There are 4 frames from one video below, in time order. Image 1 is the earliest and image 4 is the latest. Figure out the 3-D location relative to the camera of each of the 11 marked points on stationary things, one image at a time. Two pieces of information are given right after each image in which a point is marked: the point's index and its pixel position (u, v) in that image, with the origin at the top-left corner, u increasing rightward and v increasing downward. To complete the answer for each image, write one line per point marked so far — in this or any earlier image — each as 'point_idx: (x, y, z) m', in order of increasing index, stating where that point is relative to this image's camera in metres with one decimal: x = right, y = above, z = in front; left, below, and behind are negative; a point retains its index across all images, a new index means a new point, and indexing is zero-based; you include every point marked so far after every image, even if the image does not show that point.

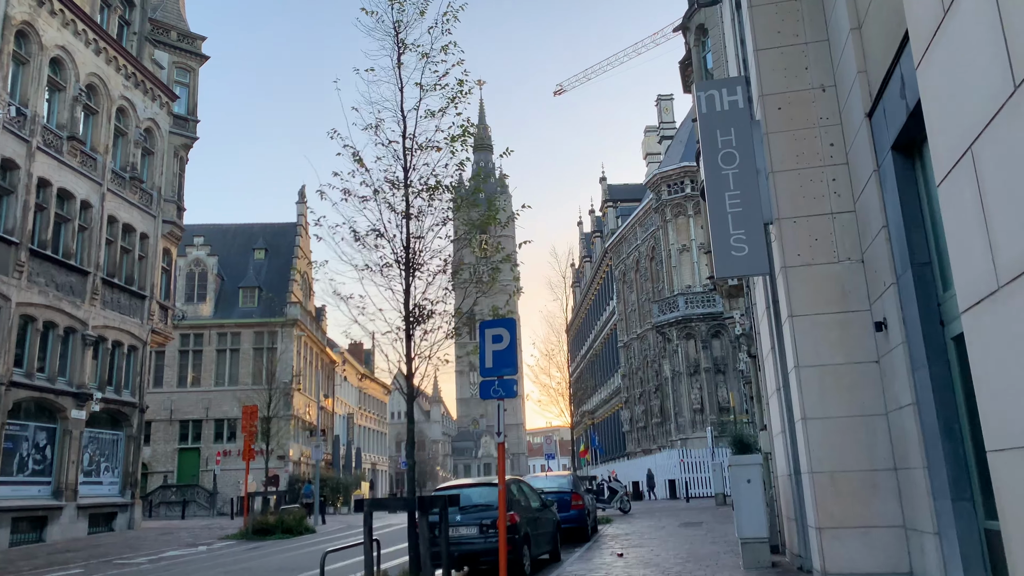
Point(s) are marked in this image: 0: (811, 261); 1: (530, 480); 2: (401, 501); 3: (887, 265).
0: (+2.9, +0.3, +7.9) m
1: (+0.3, -3.7, +15.6) m
2: (-1.1, -2.0, +7.6) m
3: (+3.2, +0.2, +6.8) m
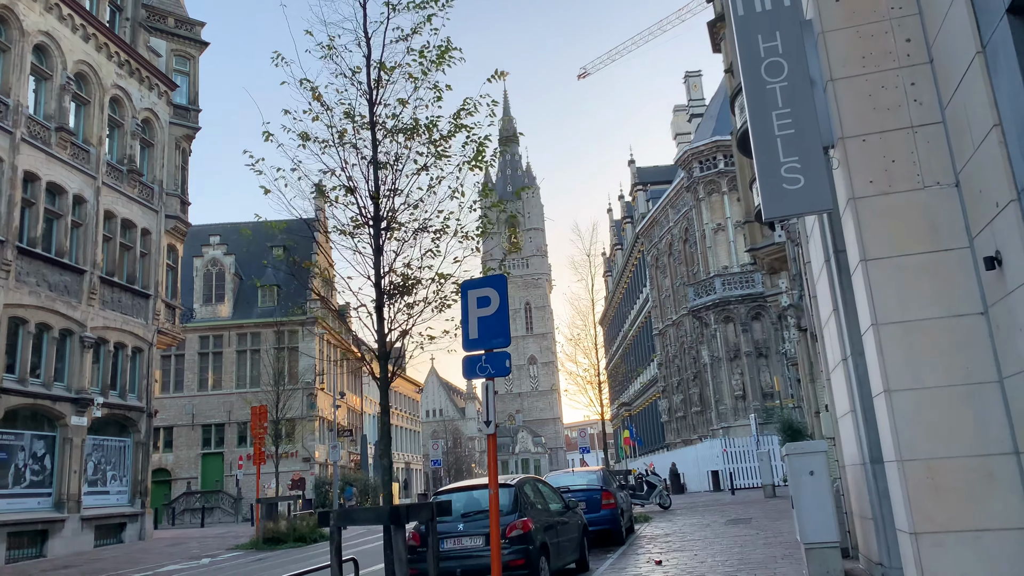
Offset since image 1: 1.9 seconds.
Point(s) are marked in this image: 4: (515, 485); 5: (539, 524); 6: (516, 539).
0: (+2.8, +0.7, +6.1) m
1: (+0.7, -3.3, +14.0) m
2: (-1.0, -1.7, +6.0) m
3: (+3.1, +0.7, +5.1) m
4: (0.0, -2.2, +9.0) m
5: (+0.3, -2.6, +8.8) m
6: (0.0, -2.6, +8.2) m
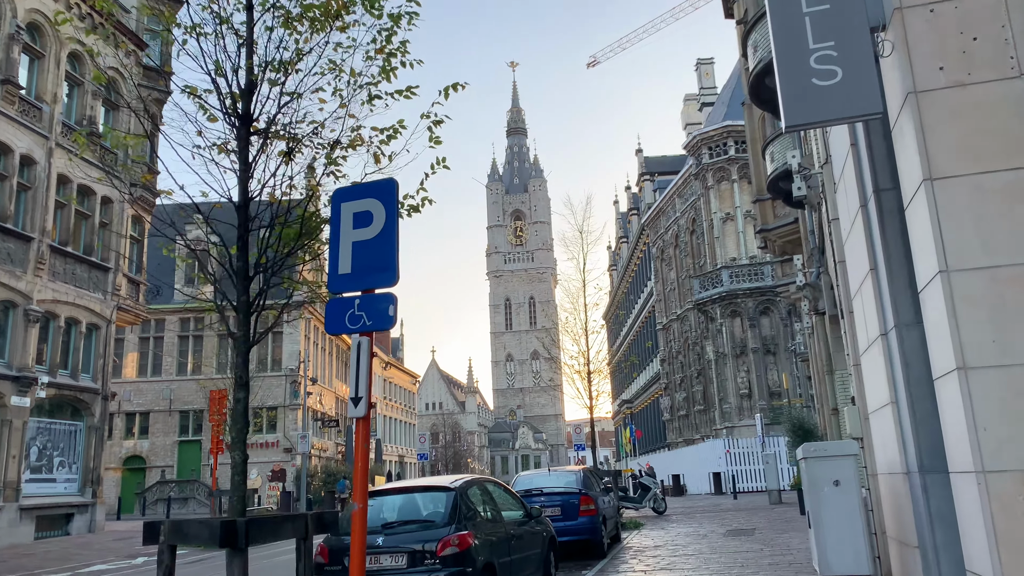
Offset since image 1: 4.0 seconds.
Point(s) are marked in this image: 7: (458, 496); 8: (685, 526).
0: (+2.4, +1.1, +4.2) m
1: (+0.2, -2.8, +12.1) m
2: (-1.6, -1.2, +4.2) m
3: (+2.6, +1.0, +3.2) m
4: (-0.5, -1.8, +7.2) m
5: (-0.2, -2.1, +6.9) m
6: (-0.5, -2.1, +6.4) m
7: (-0.5, -1.8, +7.1) m
8: (+3.2, -4.4, +15.1) m
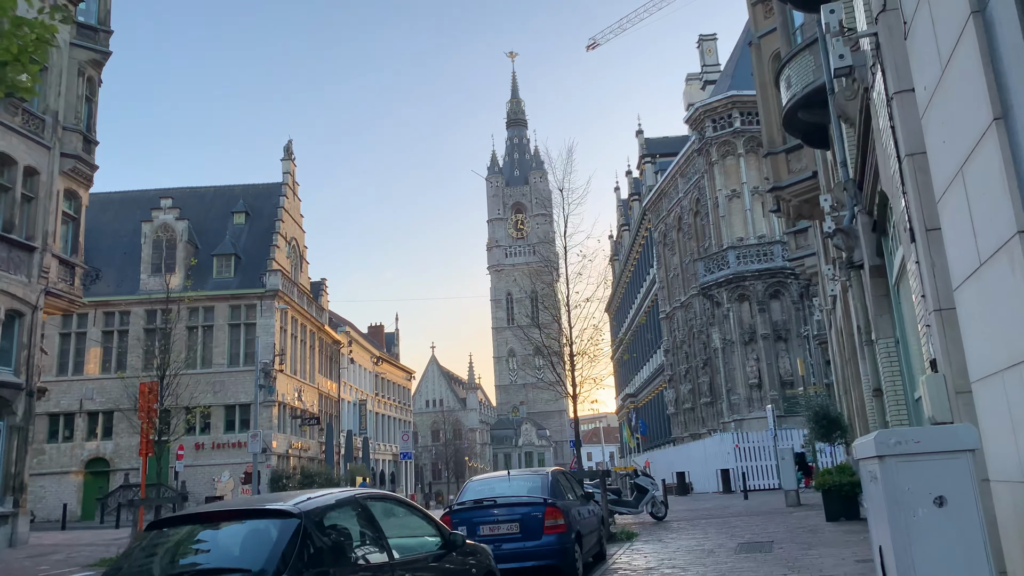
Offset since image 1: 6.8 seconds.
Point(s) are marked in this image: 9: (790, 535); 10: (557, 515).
0: (+1.7, +1.6, +1.6) m
1: (-0.3, -2.3, +9.5) m
2: (-2.2, -0.7, +1.6) m
3: (+1.9, +1.6, +0.5) m
4: (-1.1, -1.2, +4.6) m
5: (-0.8, -1.6, +4.3) m
6: (-1.1, -1.6, +3.8) m
7: (-1.1, -1.3, +4.5) m
8: (+2.7, -3.8, +12.5) m
9: (+4.0, -3.5, +11.7) m
10: (+0.5, -2.4, +8.4) m
